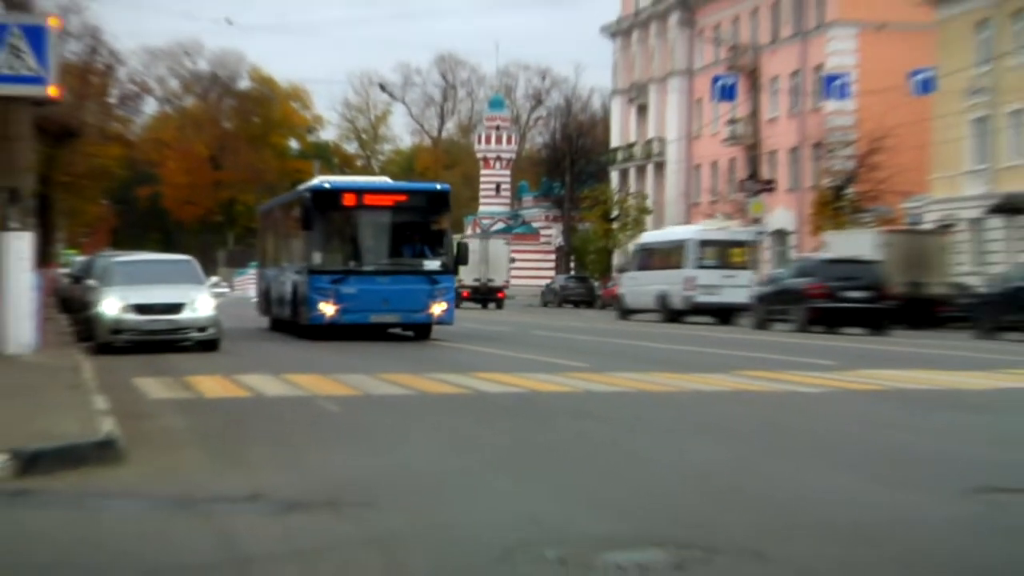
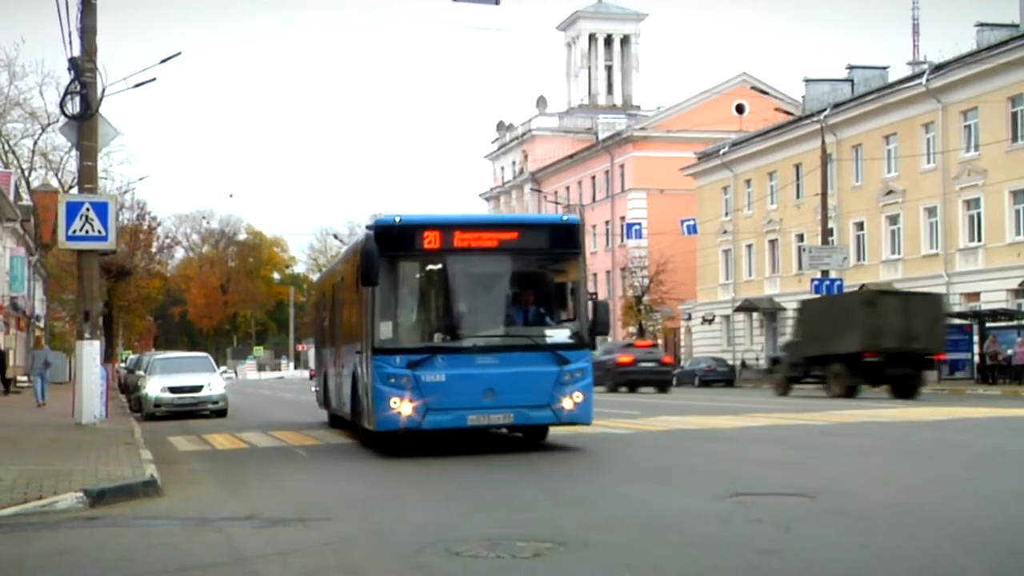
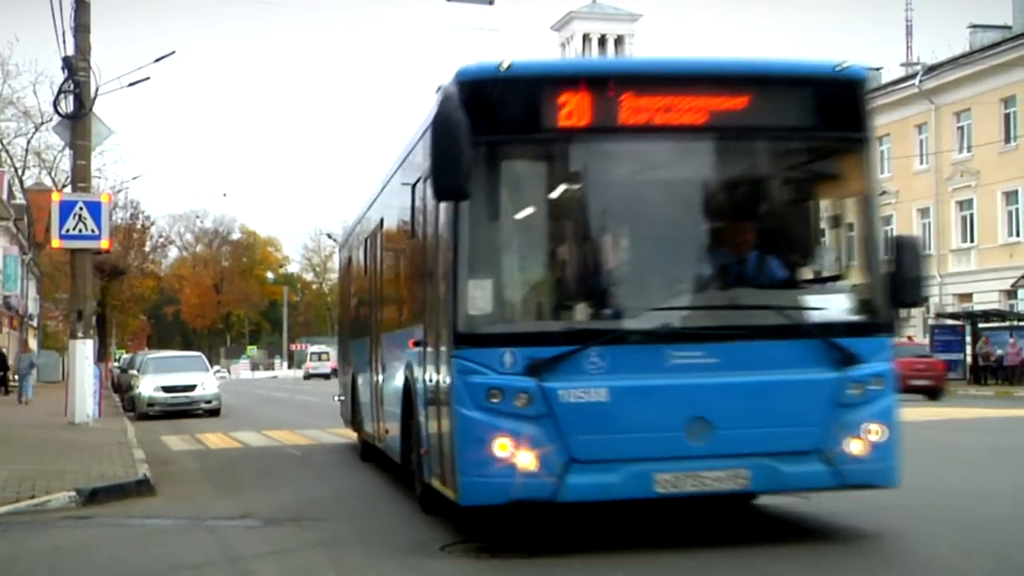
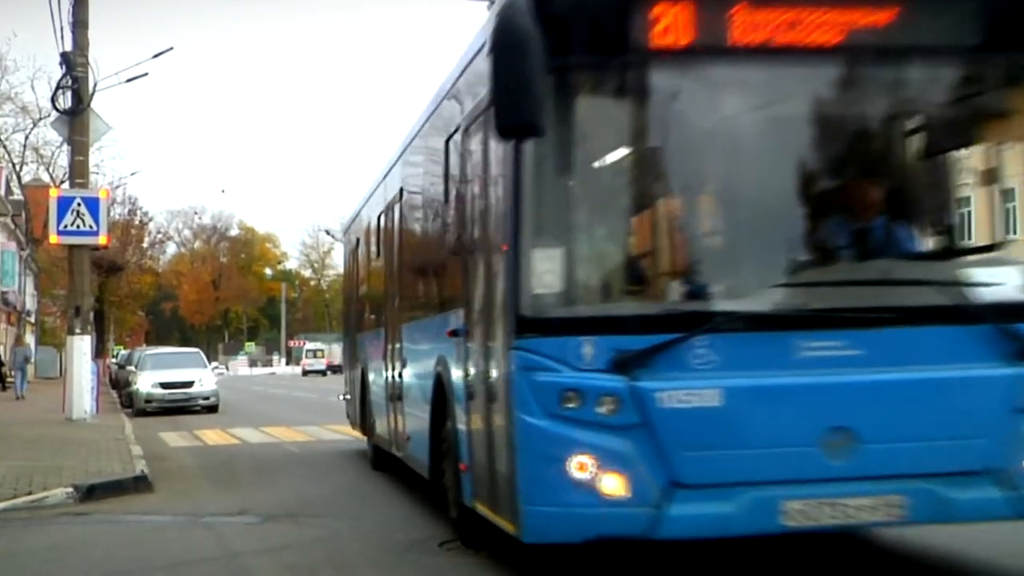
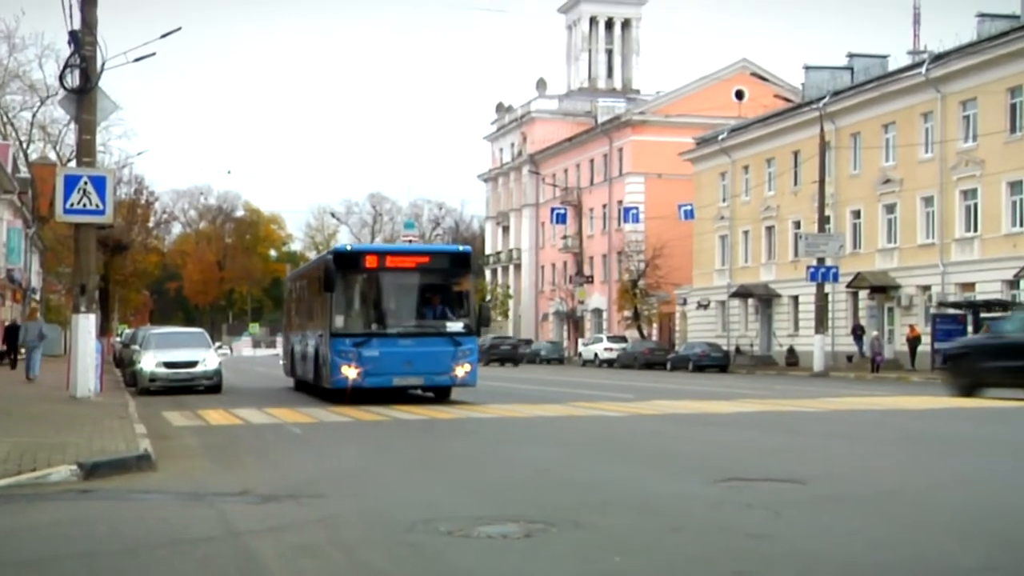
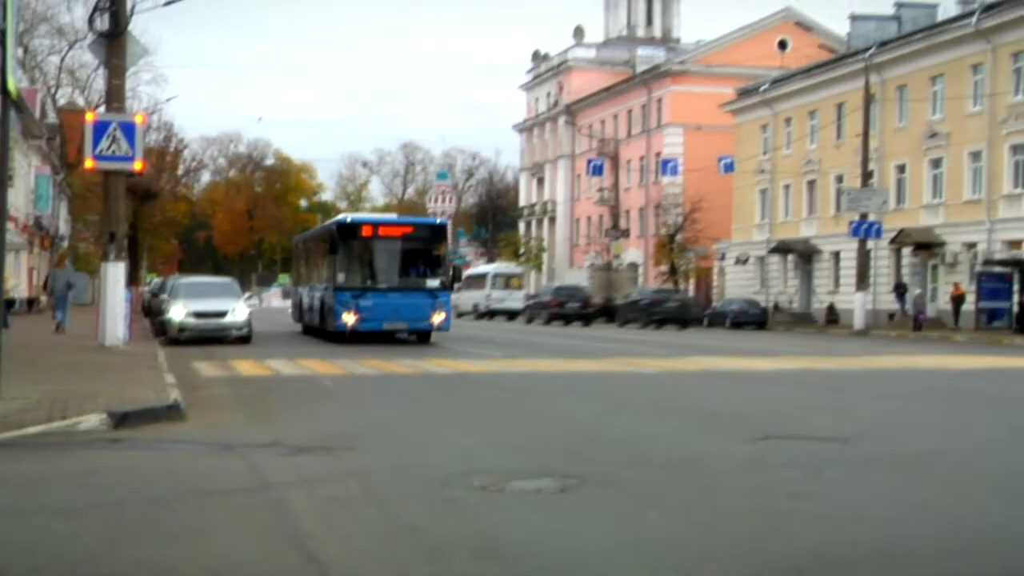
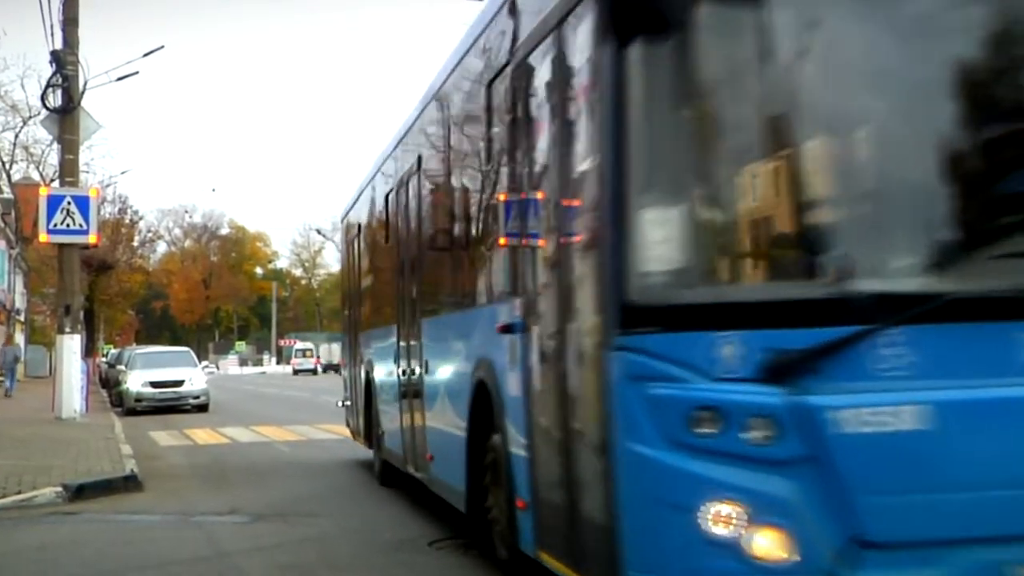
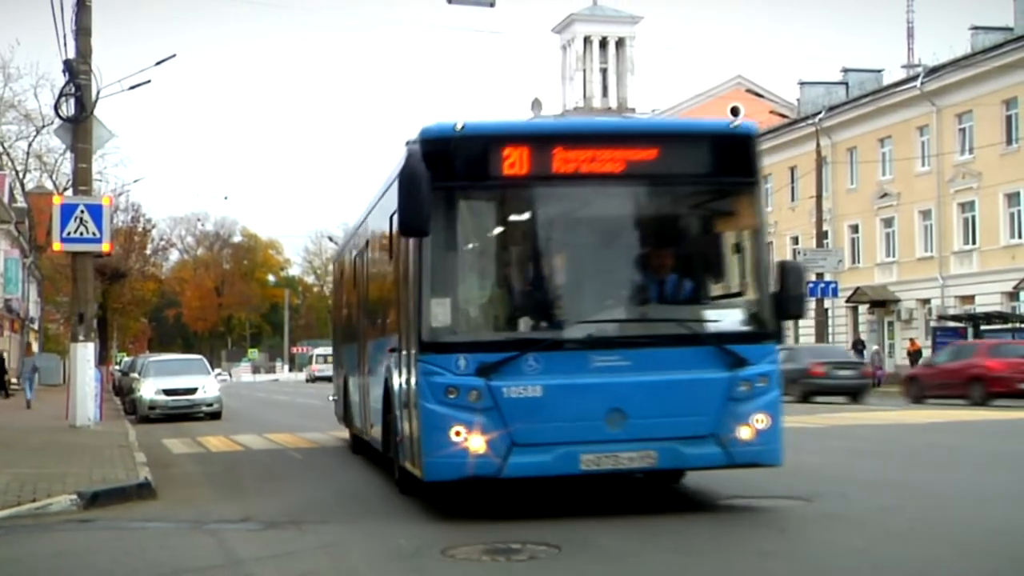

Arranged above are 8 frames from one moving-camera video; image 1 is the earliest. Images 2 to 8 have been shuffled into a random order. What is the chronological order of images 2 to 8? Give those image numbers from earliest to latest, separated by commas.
6, 5, 2, 8, 3, 4, 7
